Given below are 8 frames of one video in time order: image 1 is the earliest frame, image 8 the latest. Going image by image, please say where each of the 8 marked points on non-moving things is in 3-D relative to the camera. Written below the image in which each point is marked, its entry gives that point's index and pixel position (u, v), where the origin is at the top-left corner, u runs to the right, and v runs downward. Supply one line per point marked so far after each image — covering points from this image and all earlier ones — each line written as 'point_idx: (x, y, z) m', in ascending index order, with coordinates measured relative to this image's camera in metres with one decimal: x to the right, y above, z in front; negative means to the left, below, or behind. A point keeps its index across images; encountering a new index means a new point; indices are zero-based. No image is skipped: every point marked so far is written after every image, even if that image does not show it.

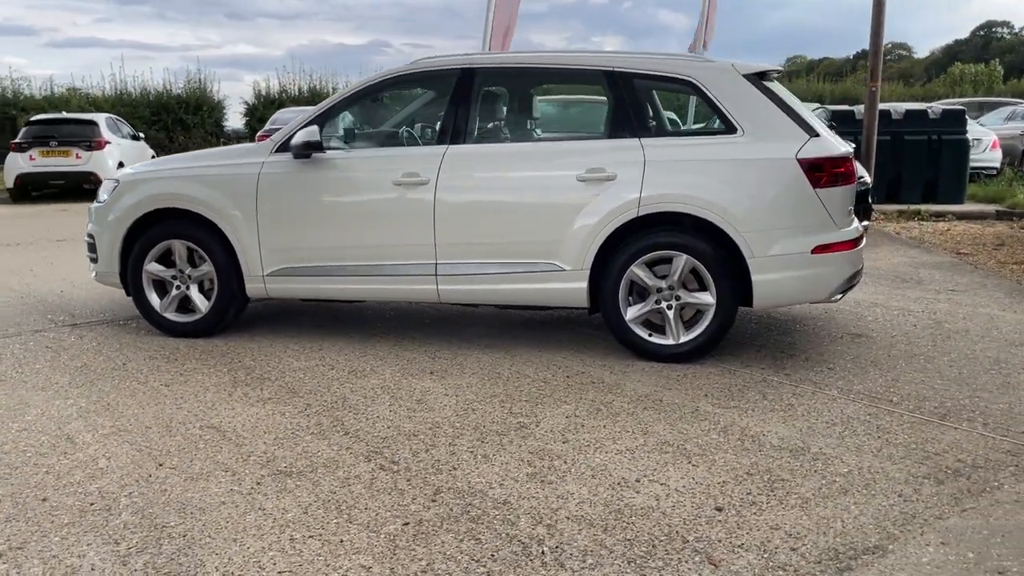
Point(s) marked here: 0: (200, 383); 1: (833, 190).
0: (-1.7, -0.5, +5.0) m
1: (+1.8, +0.5, +5.0) m
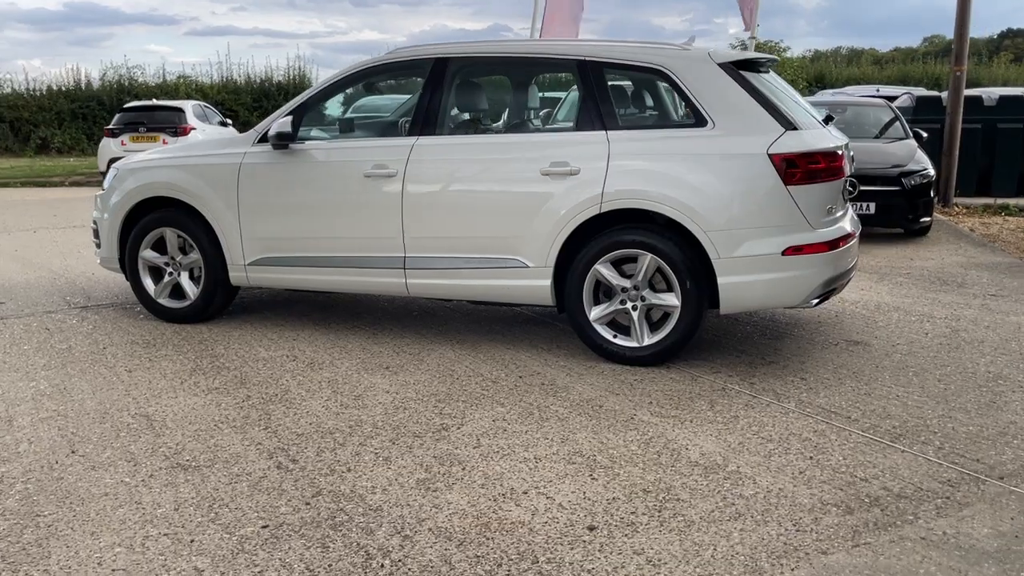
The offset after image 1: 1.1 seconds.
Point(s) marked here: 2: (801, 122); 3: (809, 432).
0: (-2.0, -0.5, +5.1) m
1: (+1.5, +0.5, +4.7) m
2: (+1.5, +0.9, +5.0) m
3: (+1.3, -0.6, +4.0) m
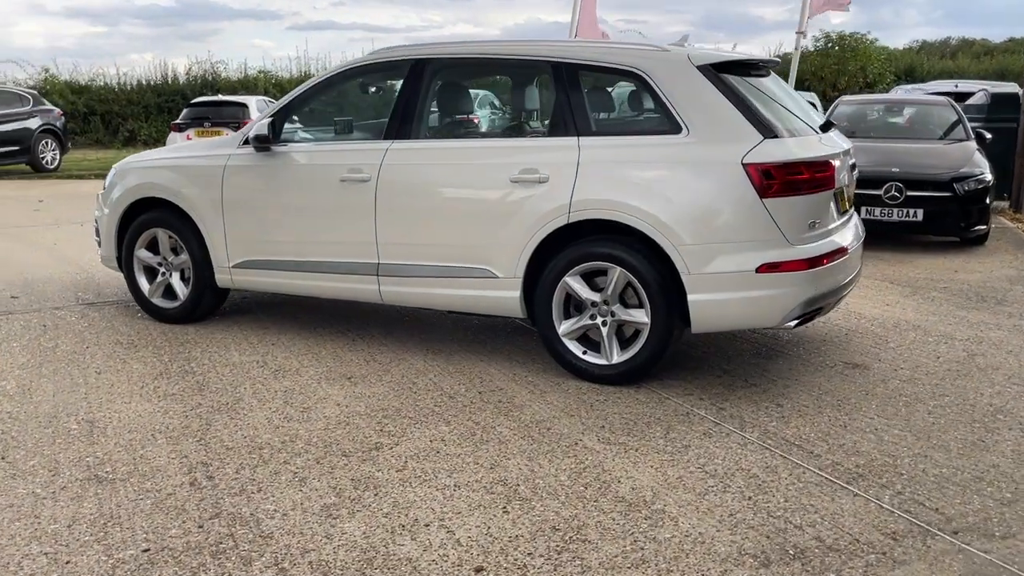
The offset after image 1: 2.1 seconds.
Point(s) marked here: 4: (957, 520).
0: (-2.2, -0.5, +5.1) m
1: (+1.3, +0.4, +4.3) m
2: (+1.4, +0.8, +4.6) m
3: (+1.0, -0.7, +3.7) m
4: (+1.6, -0.8, +3.2) m
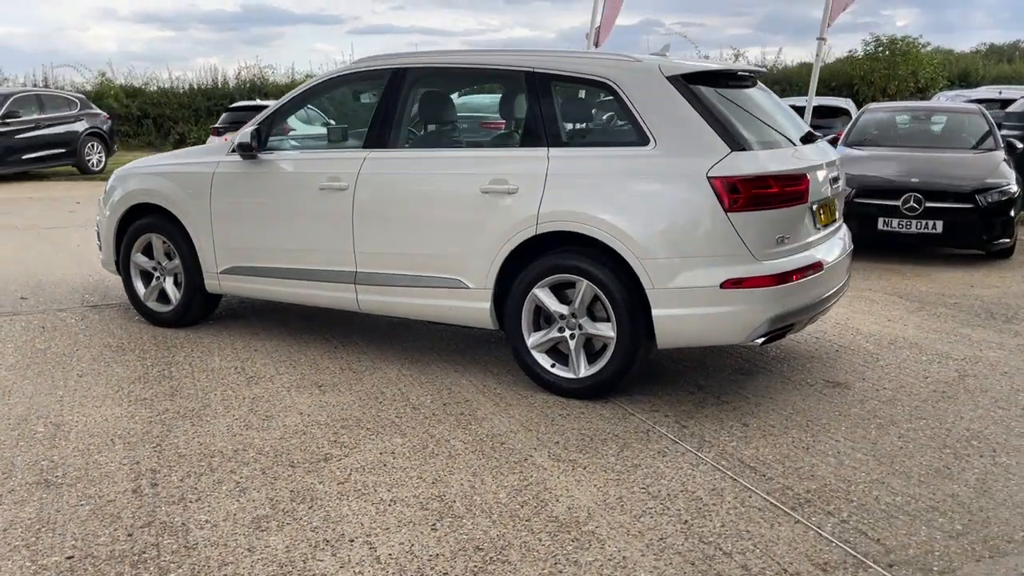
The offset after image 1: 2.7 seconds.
0: (-2.3, -0.5, +5.2) m
1: (+1.1, +0.3, +4.2) m
2: (+1.2, +0.7, +4.5) m
3: (+0.8, -0.8, +3.6) m
4: (+1.3, -0.9, +3.1) m
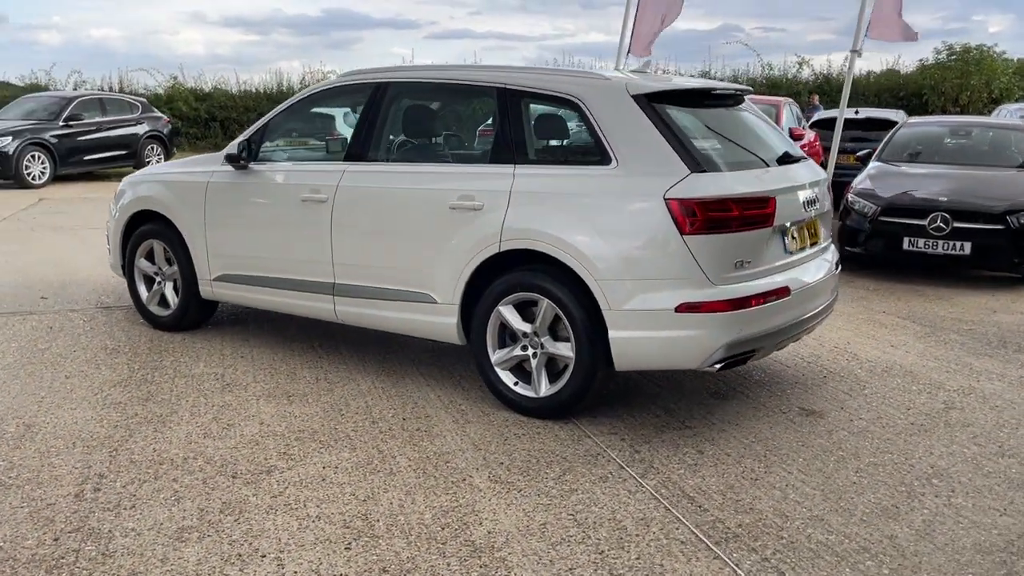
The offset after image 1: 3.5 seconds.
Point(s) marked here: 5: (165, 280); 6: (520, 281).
0: (-2.5, -0.5, +5.3) m
1: (+0.9, +0.2, +4.1) m
2: (+1.0, +0.6, +4.4) m
3: (+0.5, -0.9, +3.5) m
4: (+1.0, -1.0, +3.0) m
5: (-2.4, +0.1, +6.4) m
6: (0.0, 0.0, +4.6) m
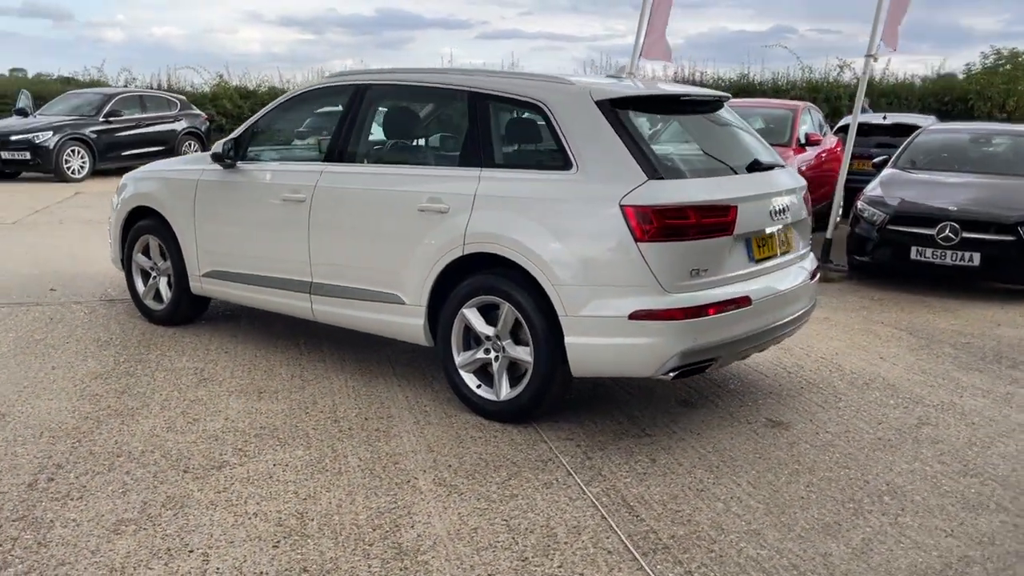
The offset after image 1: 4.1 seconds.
0: (-2.6, -0.5, +5.5) m
1: (+0.7, +0.2, +4.1) m
2: (+0.8, +0.6, +4.3) m
3: (+0.2, -0.9, +3.5) m
4: (+0.7, -1.1, +3.0) m
5: (-2.5, +0.1, +6.5) m
6: (-0.1, 0.0, +4.6) m
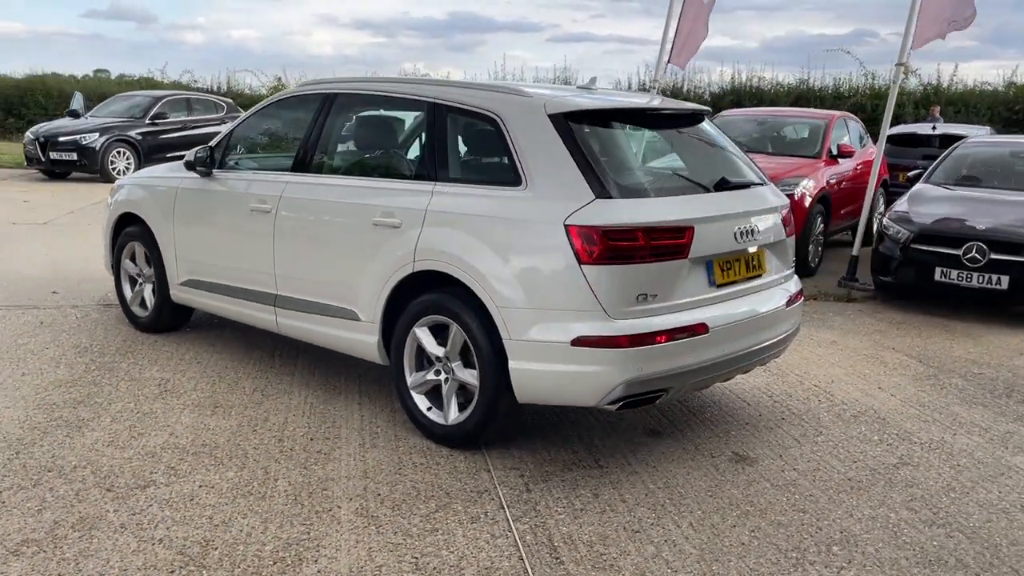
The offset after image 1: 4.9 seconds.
0: (-2.8, -0.5, +5.5) m
1: (+0.4, +0.1, +3.9) m
2: (+0.6, +0.5, +4.1) m
3: (-0.1, -1.0, +3.3) m
4: (+0.3, -1.2, +2.7) m
5: (-2.6, 0.0, +6.5) m
6: (-0.4, -0.1, +4.4) m
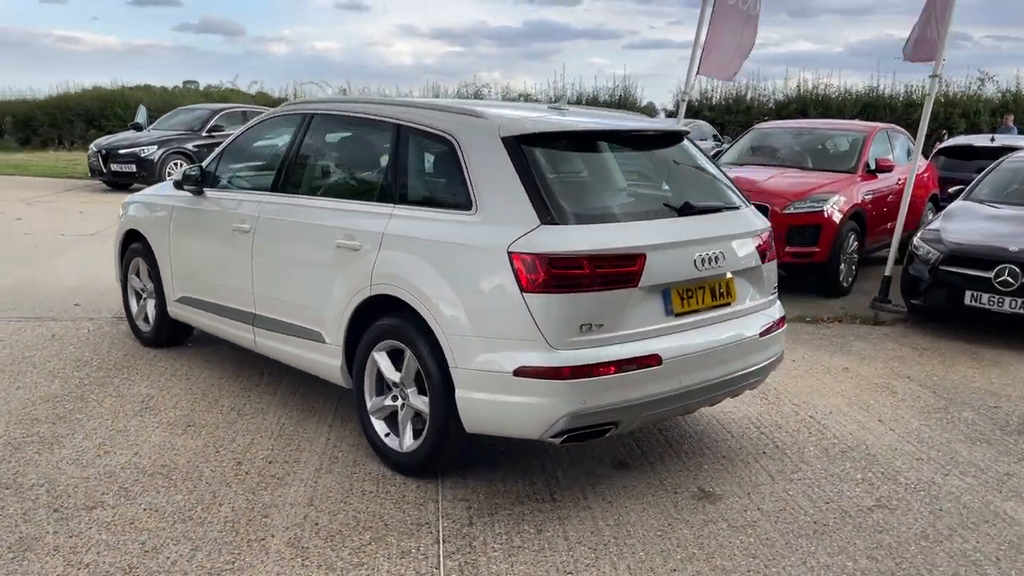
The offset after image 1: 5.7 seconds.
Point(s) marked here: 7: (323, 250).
0: (-2.9, -0.6, +5.6) m
1: (+0.2, 0.0, +3.7) m
2: (+0.3, +0.3, +4.0) m
3: (-0.4, -1.1, +3.2) m
4: (0.0, -1.3, +2.6) m
5: (-2.7, -0.1, +6.6) m
6: (-0.6, -0.2, +4.4) m
7: (-1.0, +0.2, +4.7) m
